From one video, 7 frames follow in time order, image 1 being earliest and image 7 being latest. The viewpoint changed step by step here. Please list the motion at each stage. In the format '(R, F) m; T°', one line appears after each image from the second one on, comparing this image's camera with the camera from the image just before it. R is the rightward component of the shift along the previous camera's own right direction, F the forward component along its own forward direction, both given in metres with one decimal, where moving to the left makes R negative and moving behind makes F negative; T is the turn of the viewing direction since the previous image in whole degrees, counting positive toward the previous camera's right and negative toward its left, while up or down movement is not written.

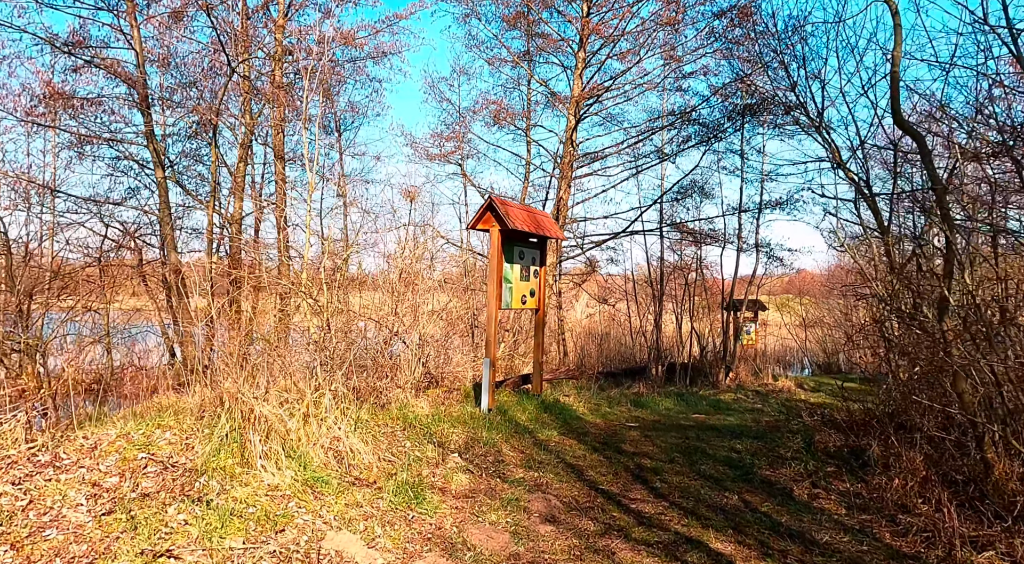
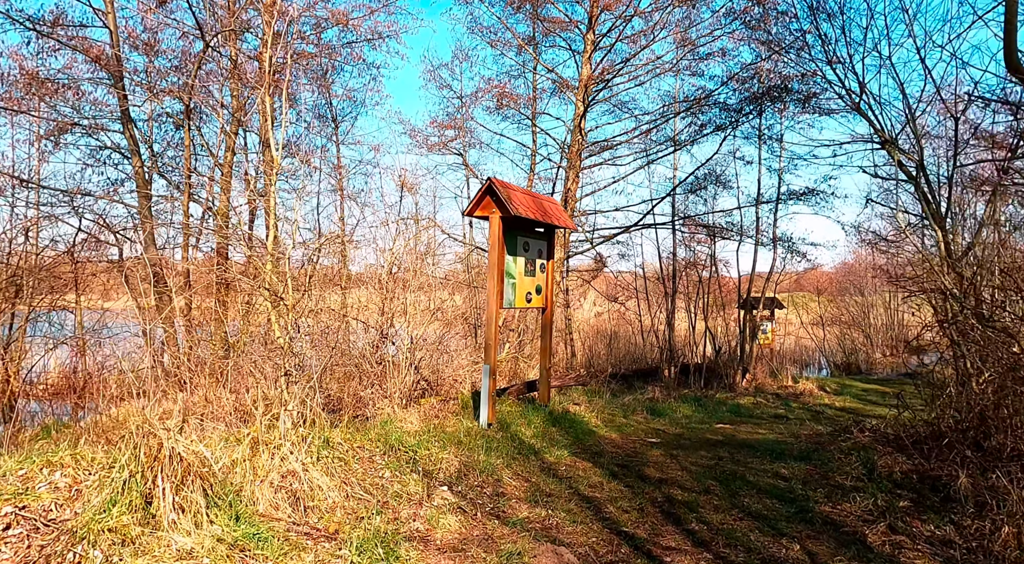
(0.0, +0.9) m; -1°
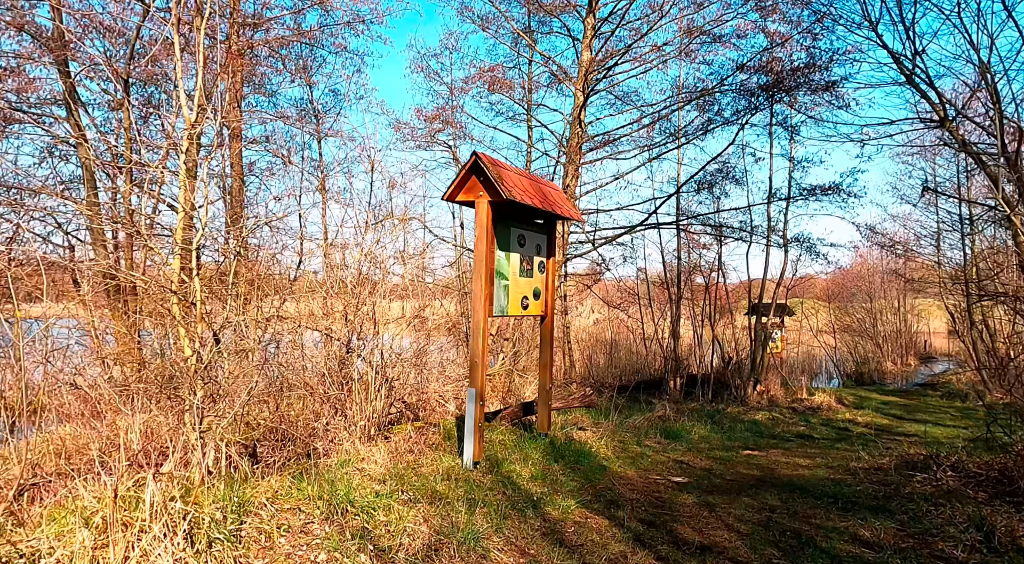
(0.0, +1.2) m; 0°
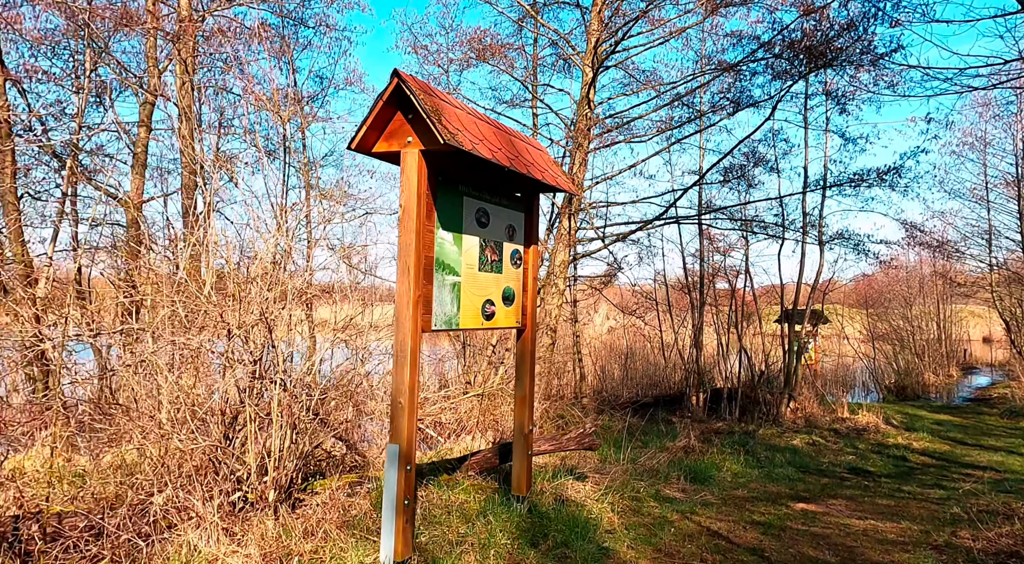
(+0.3, +1.7) m; -2°
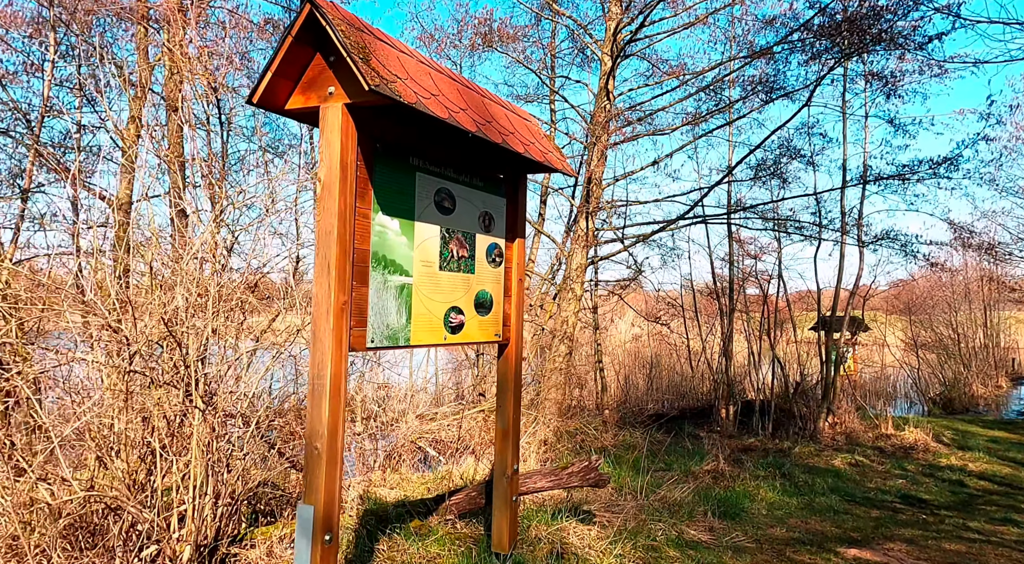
(+0.2, +0.8) m; -2°
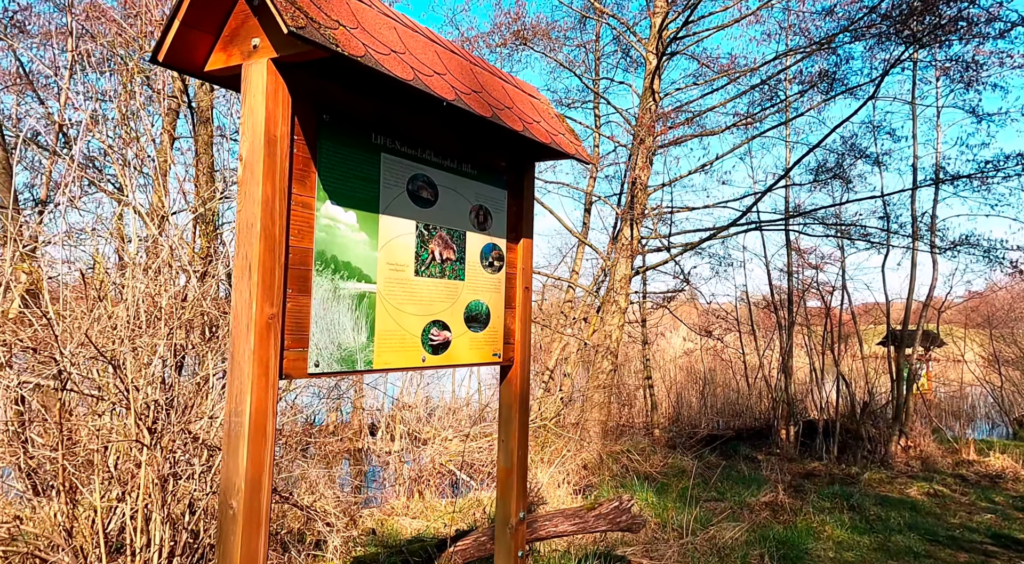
(+0.2, +0.5) m; -5°
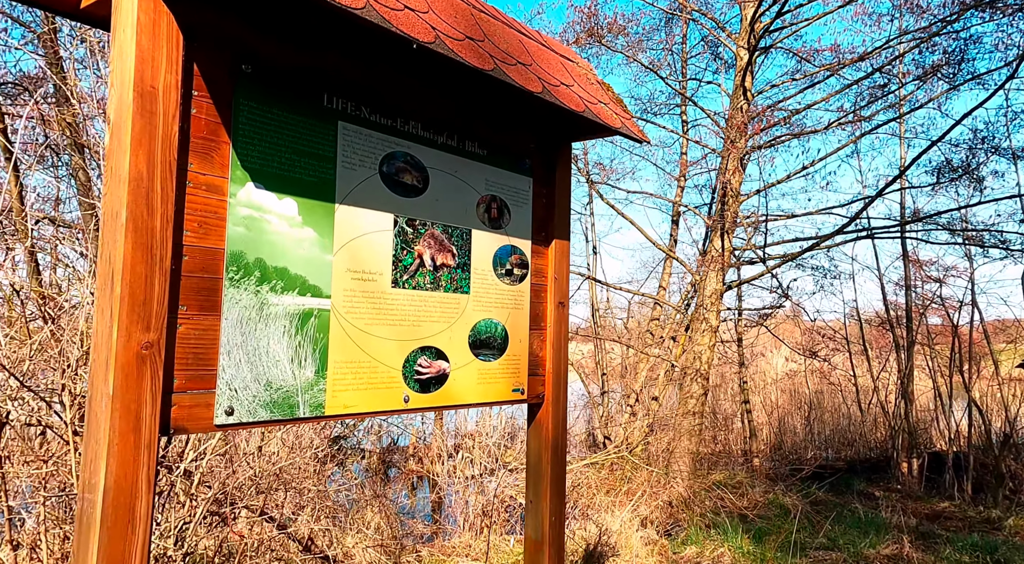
(+0.2, +0.6) m; -8°
